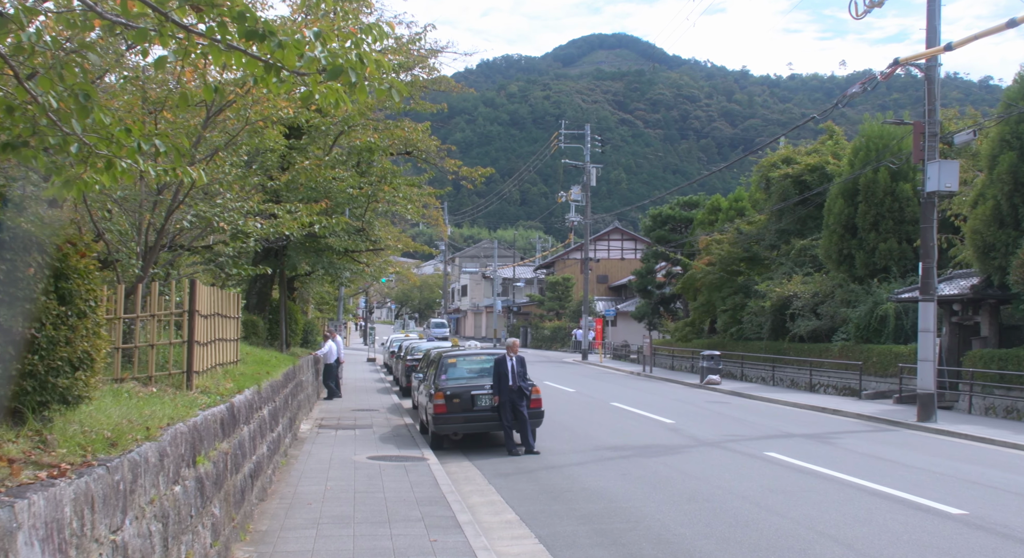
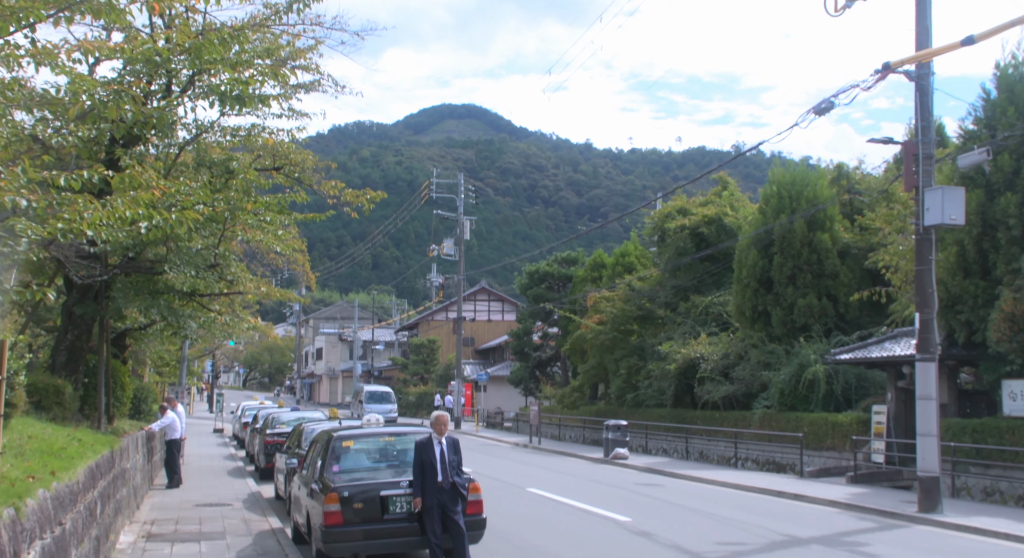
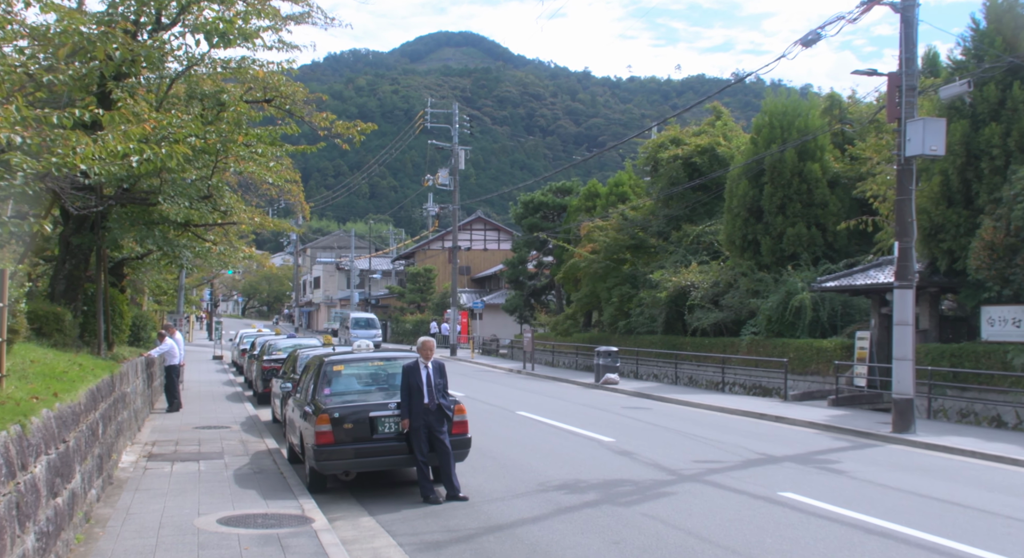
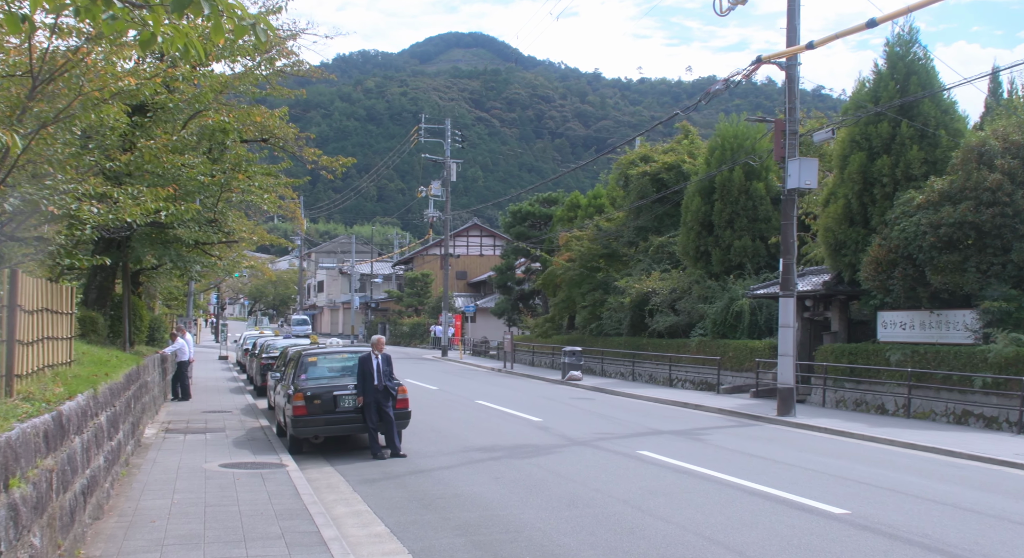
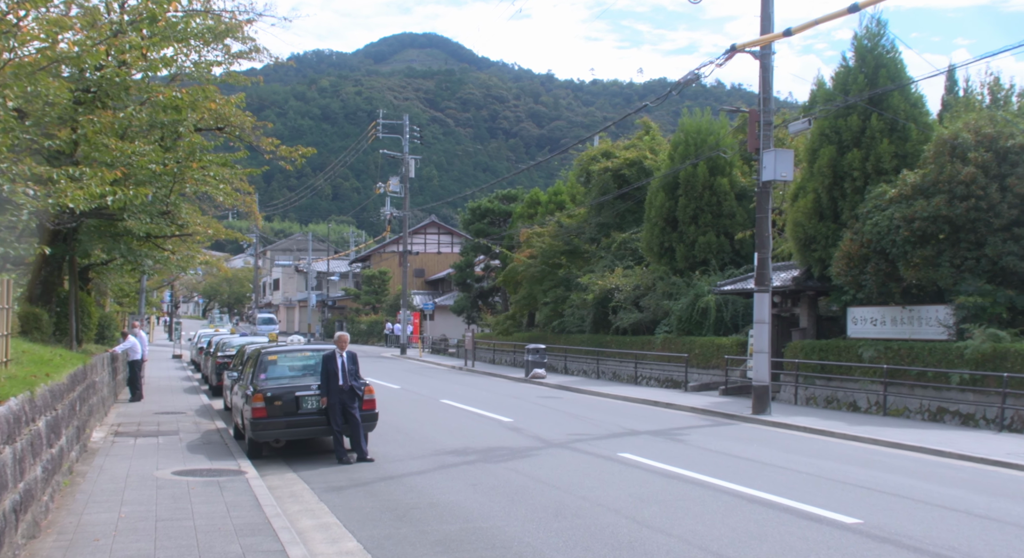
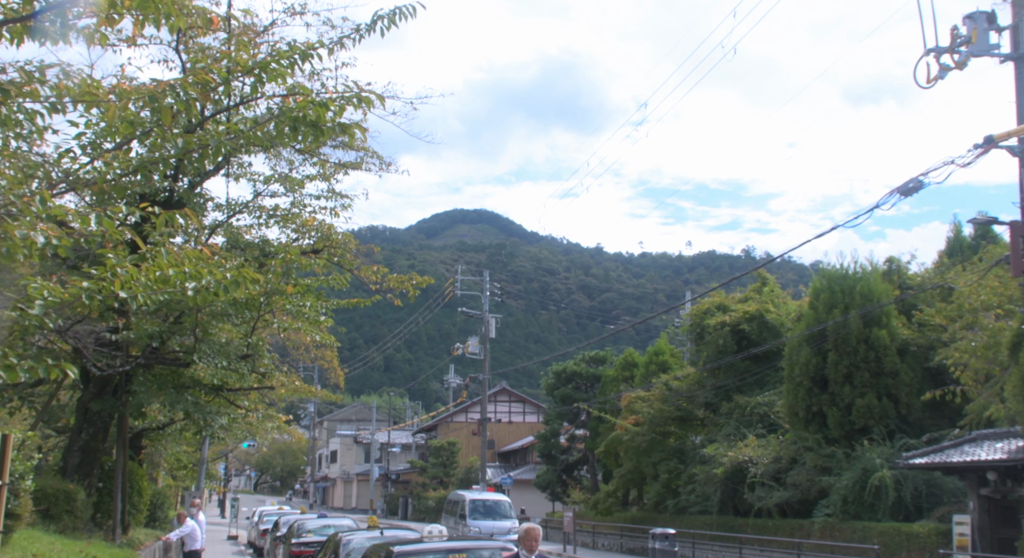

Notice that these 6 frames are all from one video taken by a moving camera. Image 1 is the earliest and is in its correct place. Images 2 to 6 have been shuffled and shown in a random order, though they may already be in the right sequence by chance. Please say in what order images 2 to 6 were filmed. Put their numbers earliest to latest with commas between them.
4, 5, 3, 2, 6
